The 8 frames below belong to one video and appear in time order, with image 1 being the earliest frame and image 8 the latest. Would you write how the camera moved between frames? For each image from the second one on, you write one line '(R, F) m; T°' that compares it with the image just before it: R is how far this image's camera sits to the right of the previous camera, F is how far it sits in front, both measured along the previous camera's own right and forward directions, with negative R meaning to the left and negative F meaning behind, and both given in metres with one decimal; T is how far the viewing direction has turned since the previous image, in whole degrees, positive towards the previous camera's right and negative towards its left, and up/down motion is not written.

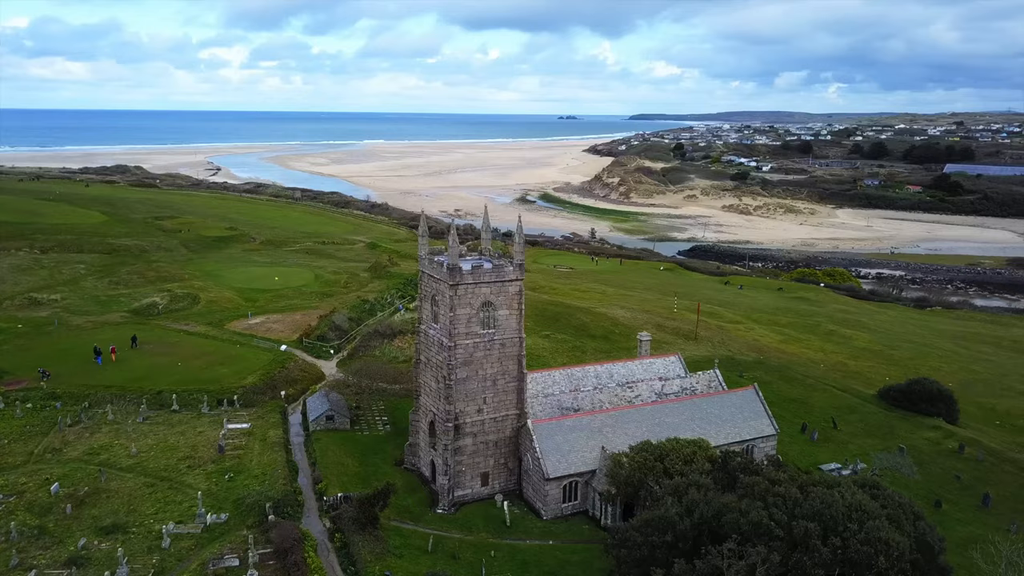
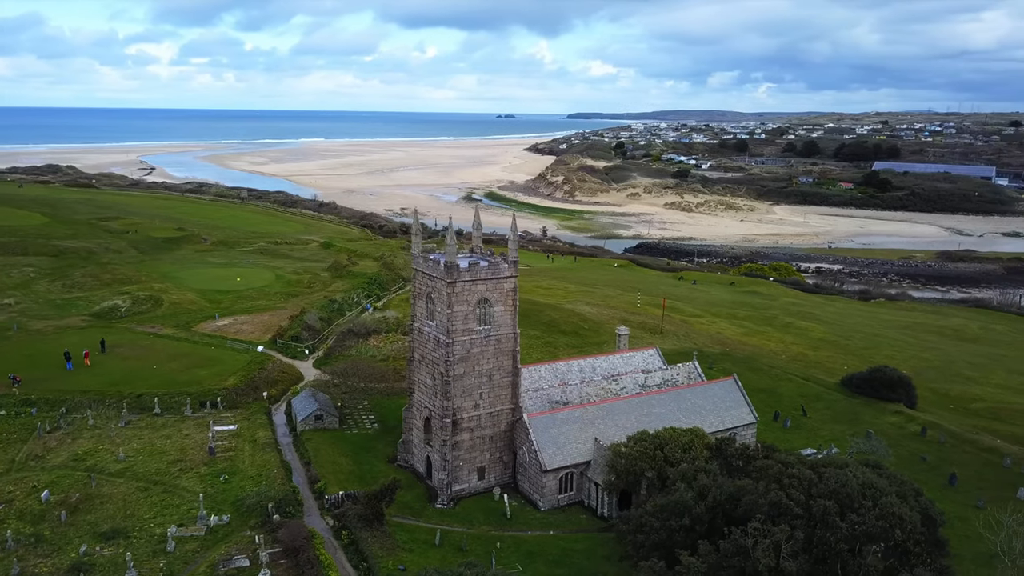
(-2.2, -0.5) m; +4°
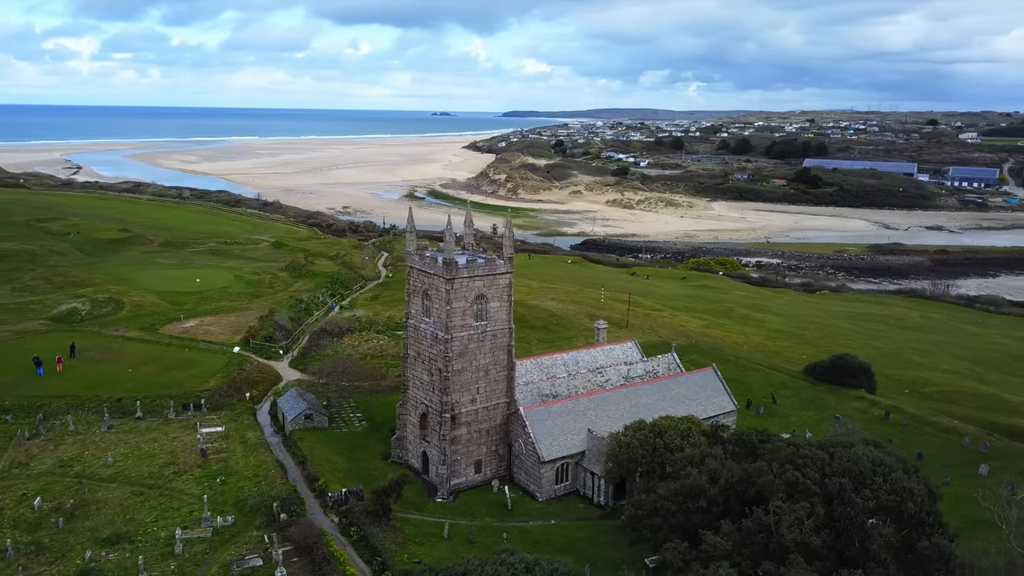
(-2.4, -0.5) m; +4°
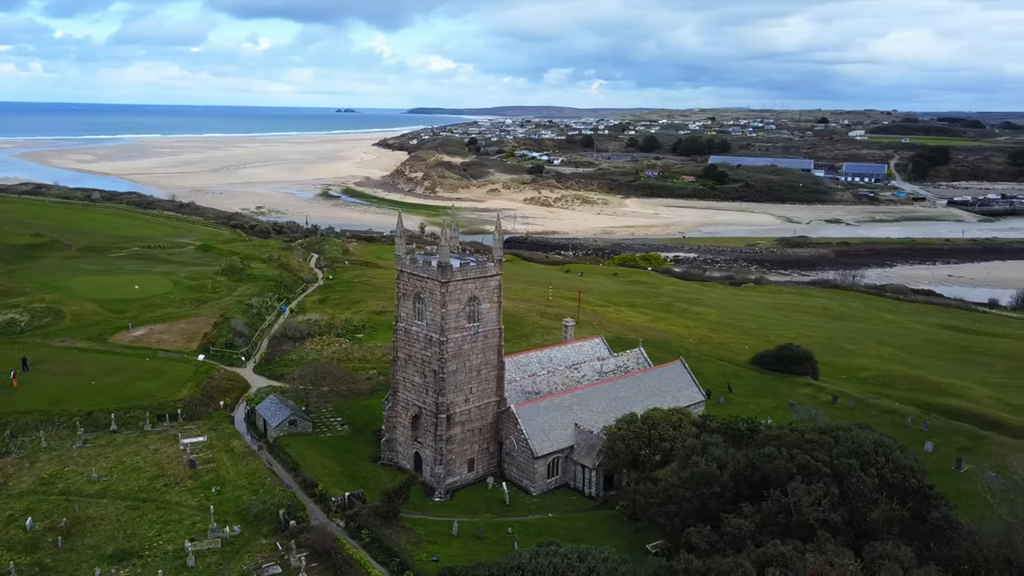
(-3.4, -0.7) m; +6°
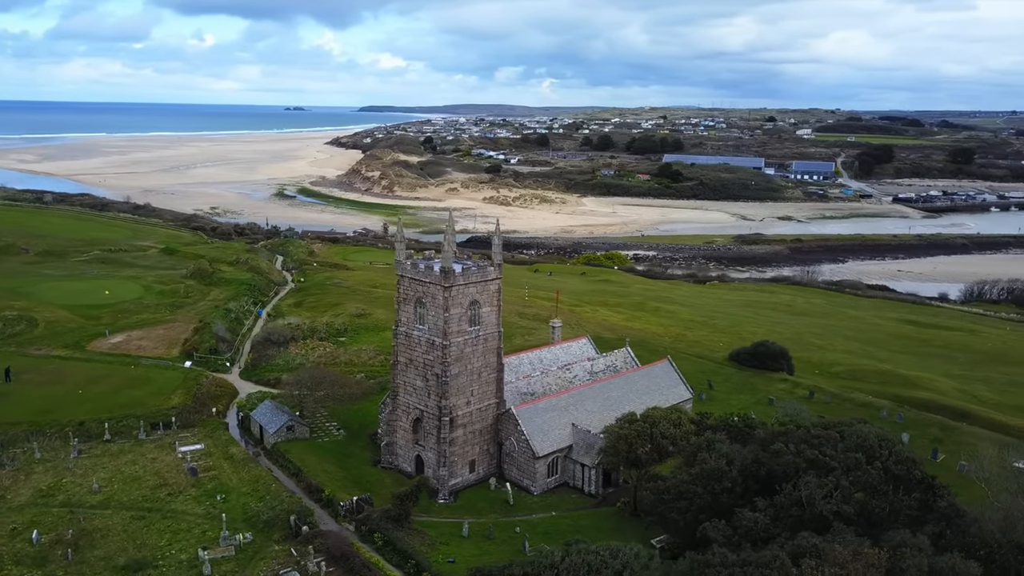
(-2.0, -0.5) m; +3°
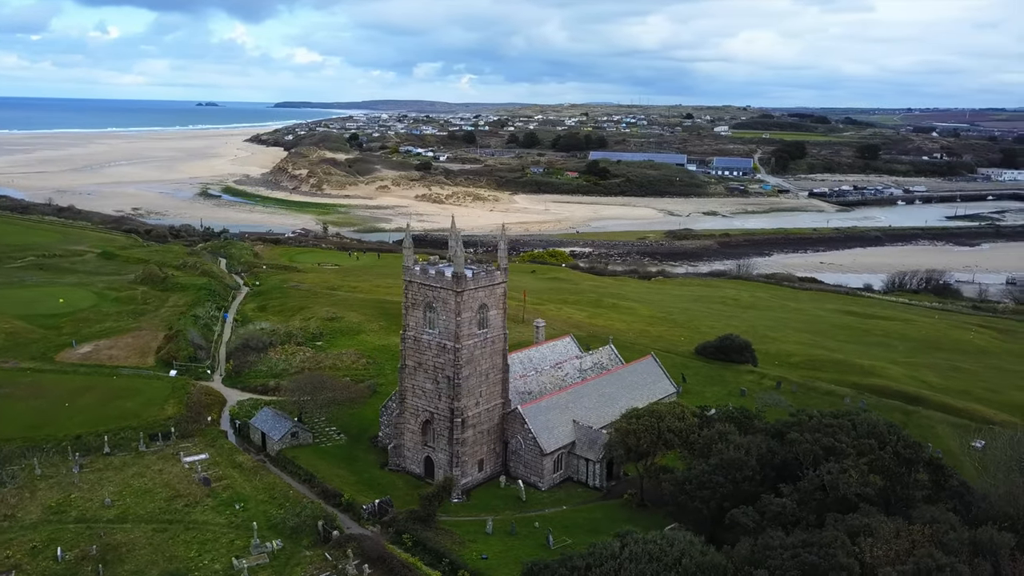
(-3.7, -0.8) m; +6°
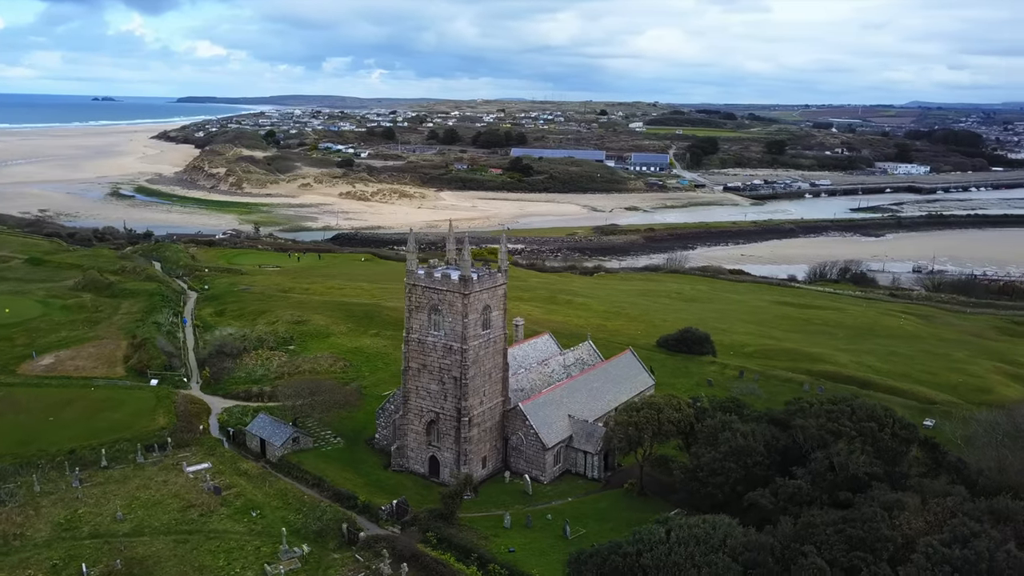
(-3.8, -0.8) m; +6°
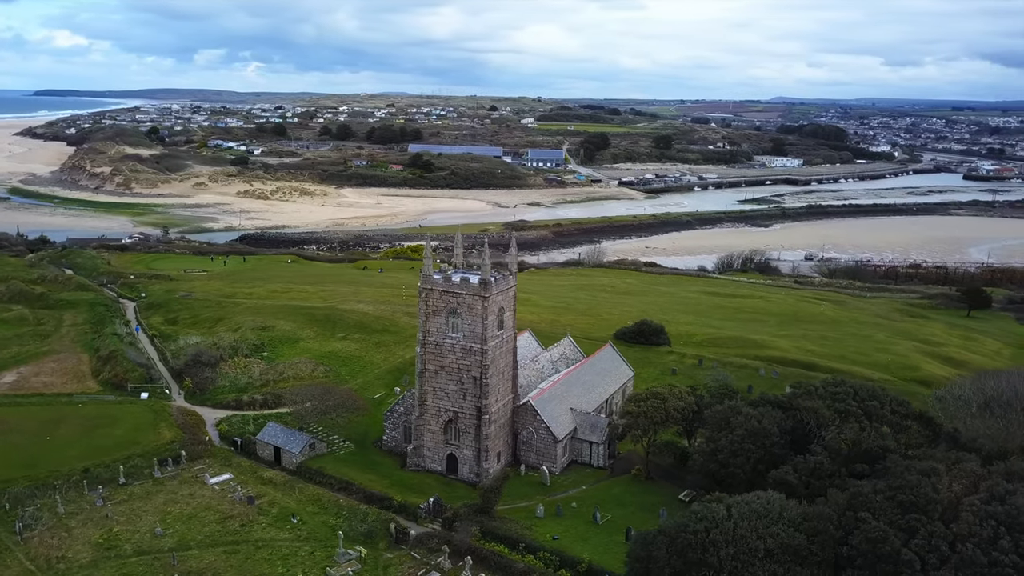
(-5.7, -1.2) m; +8°
